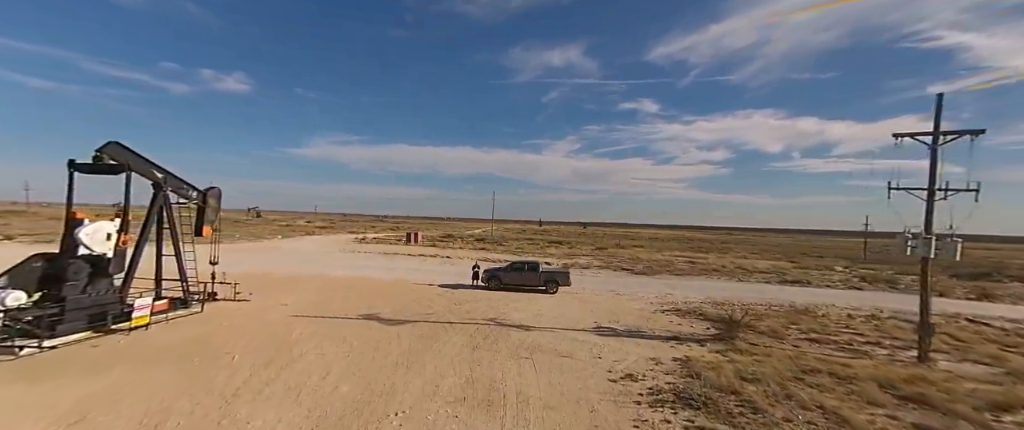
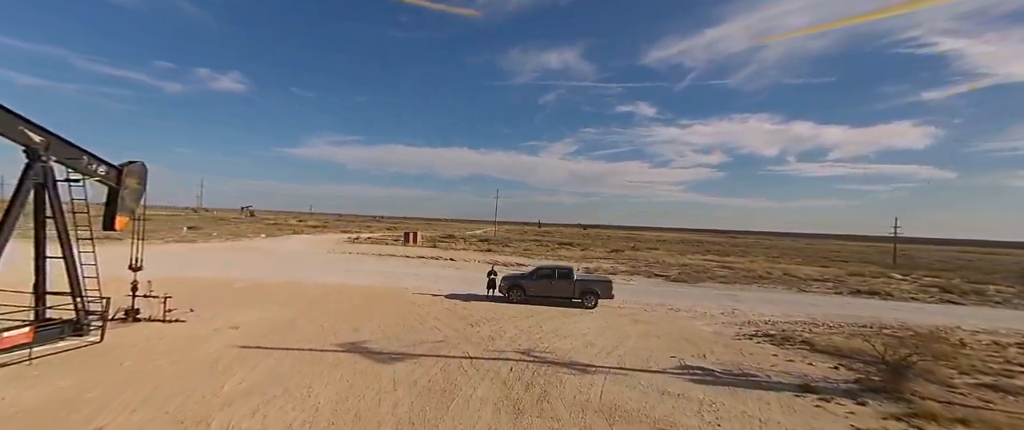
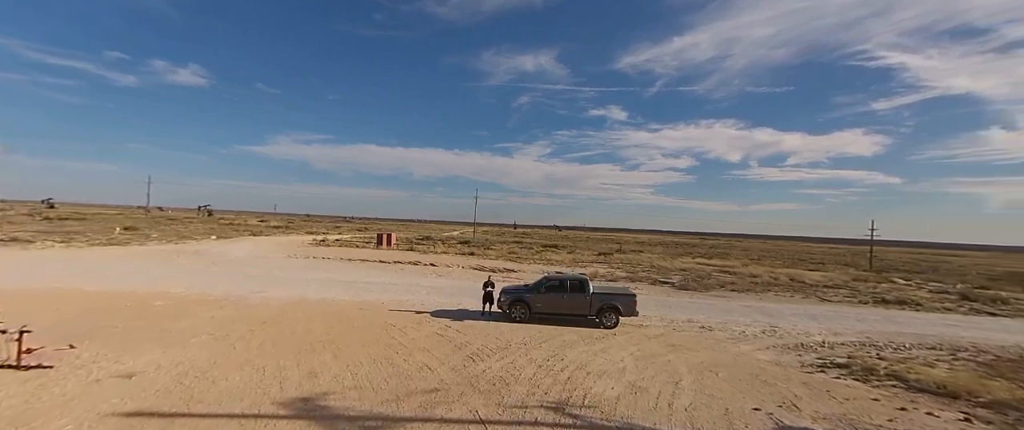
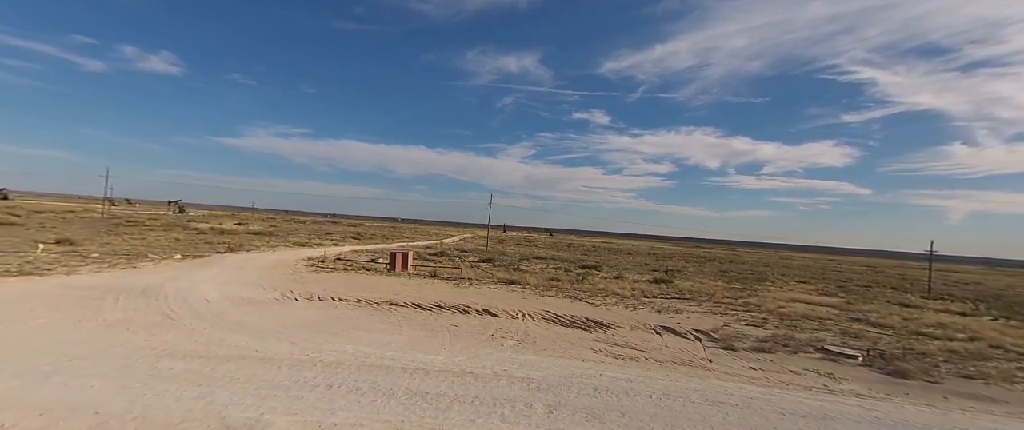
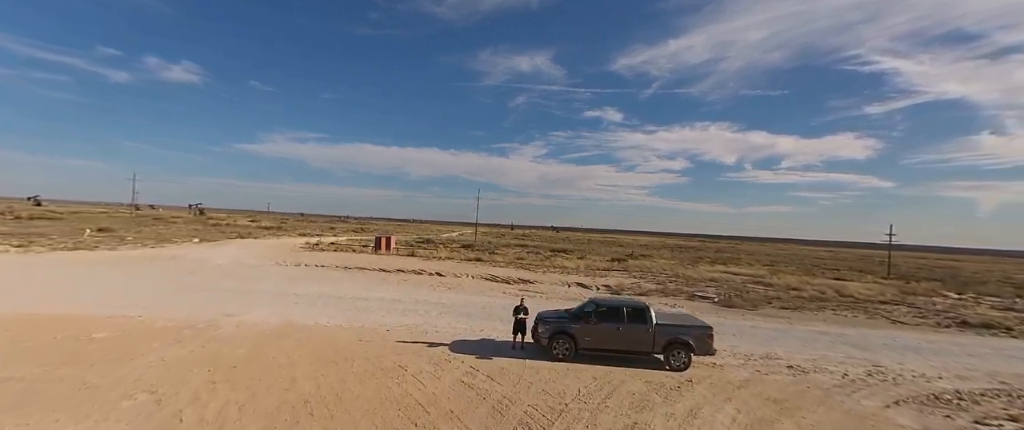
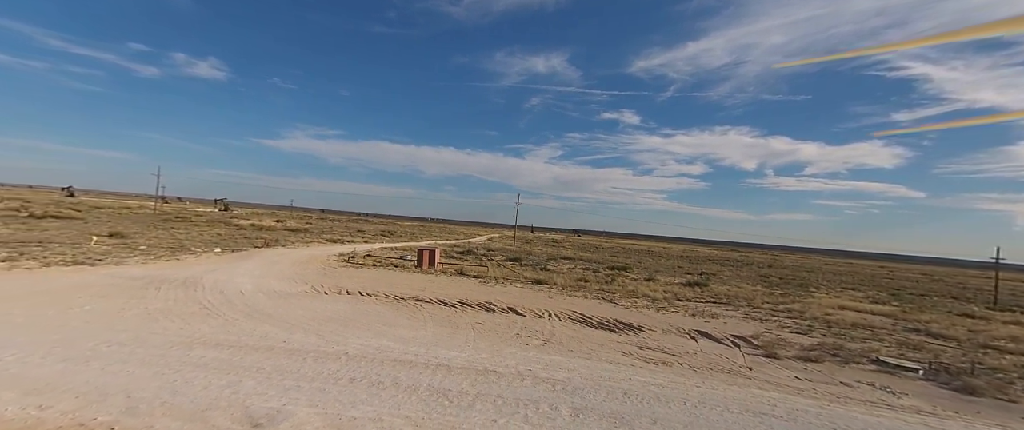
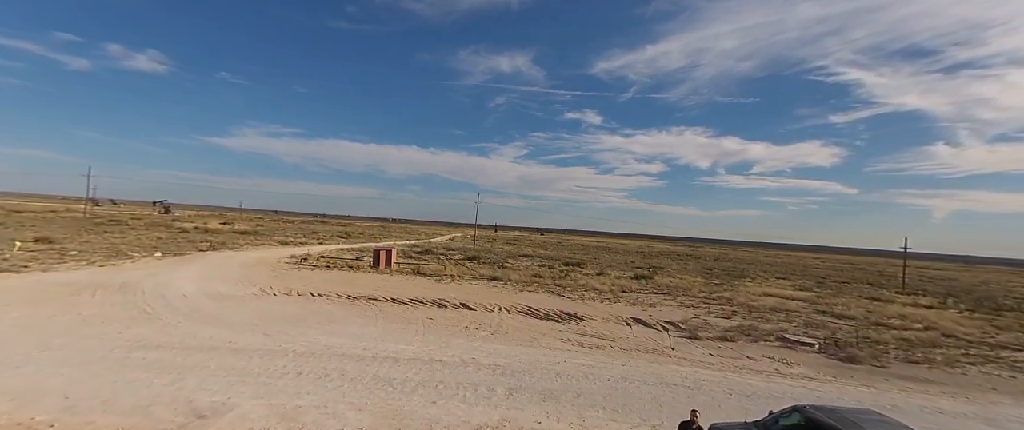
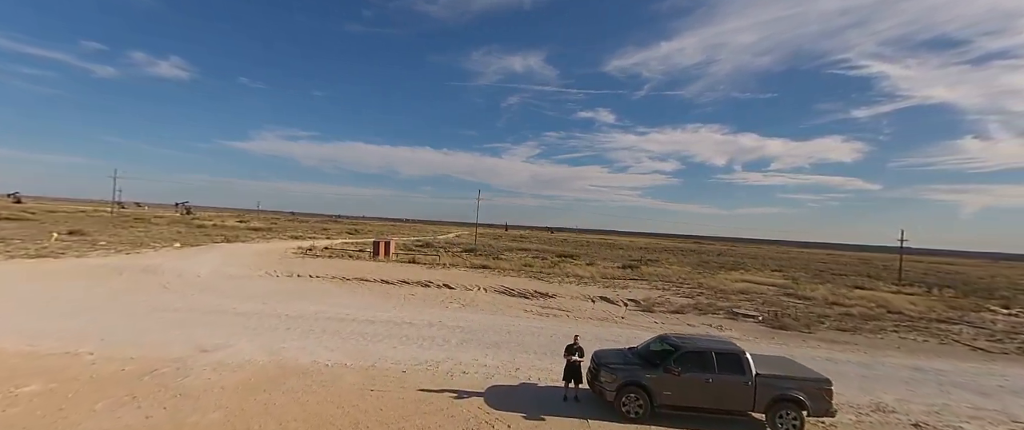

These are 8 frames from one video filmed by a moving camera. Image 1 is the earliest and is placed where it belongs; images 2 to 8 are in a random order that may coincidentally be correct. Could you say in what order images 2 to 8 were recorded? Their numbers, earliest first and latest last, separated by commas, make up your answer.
2, 3, 5, 8, 7, 4, 6
